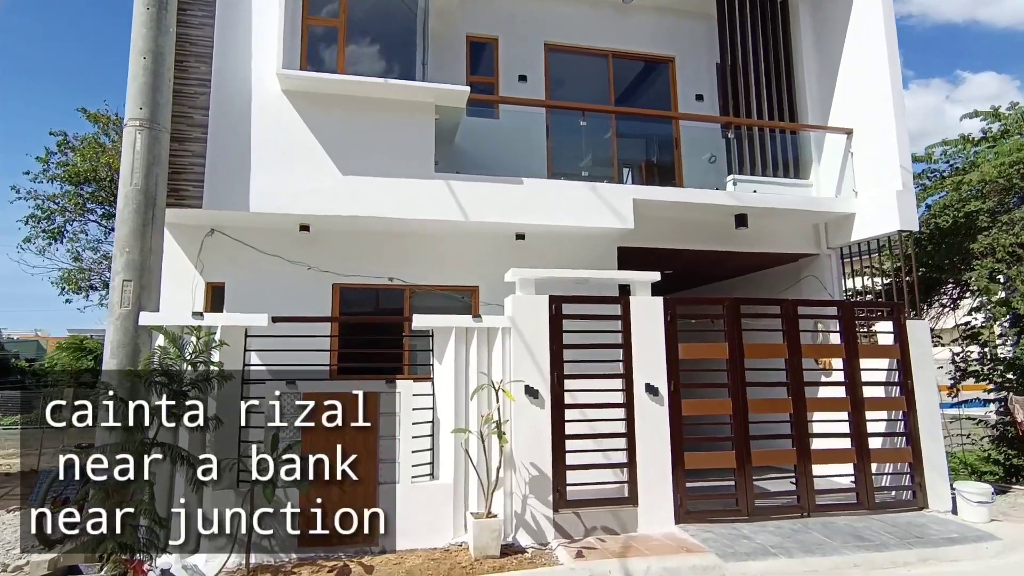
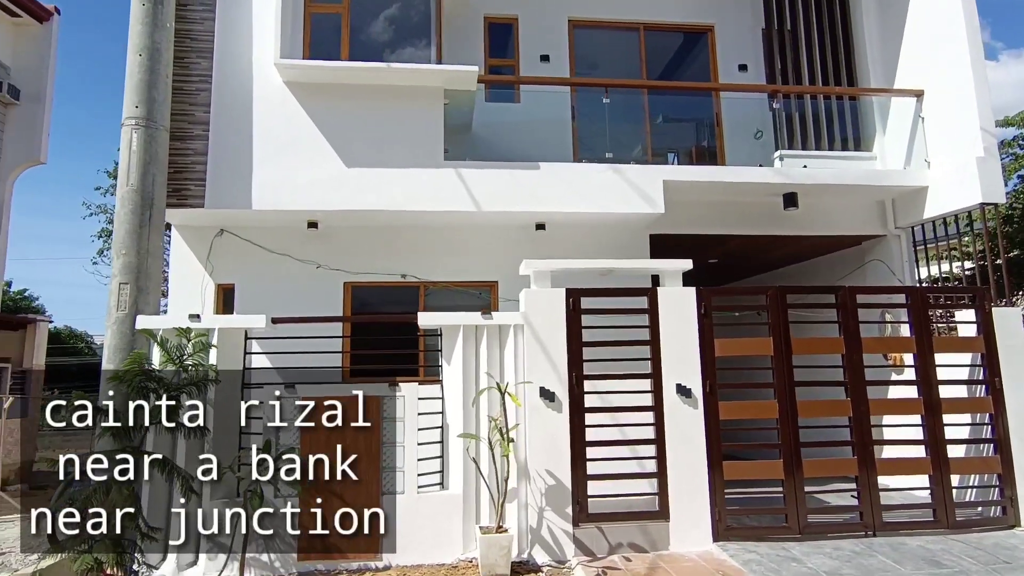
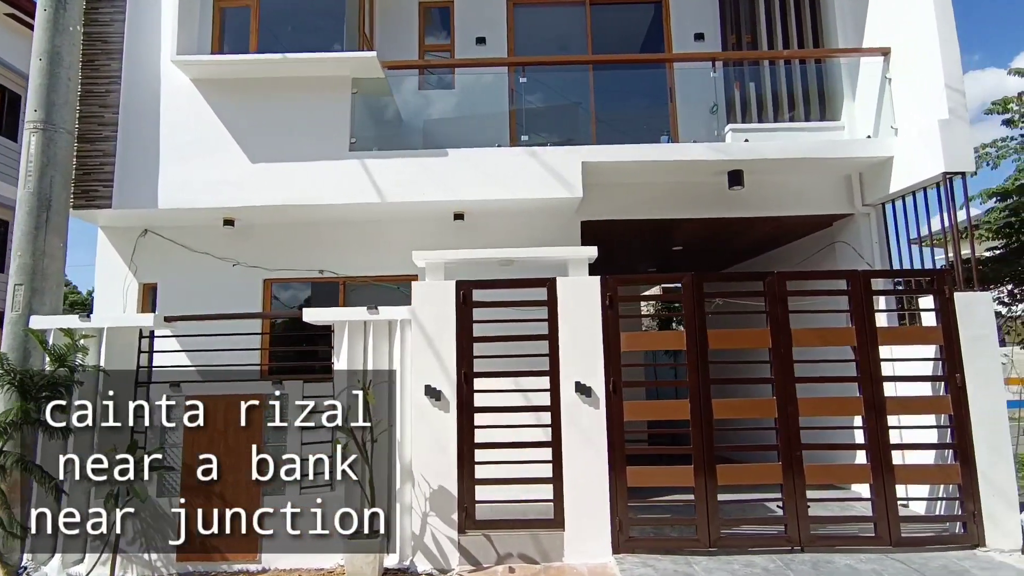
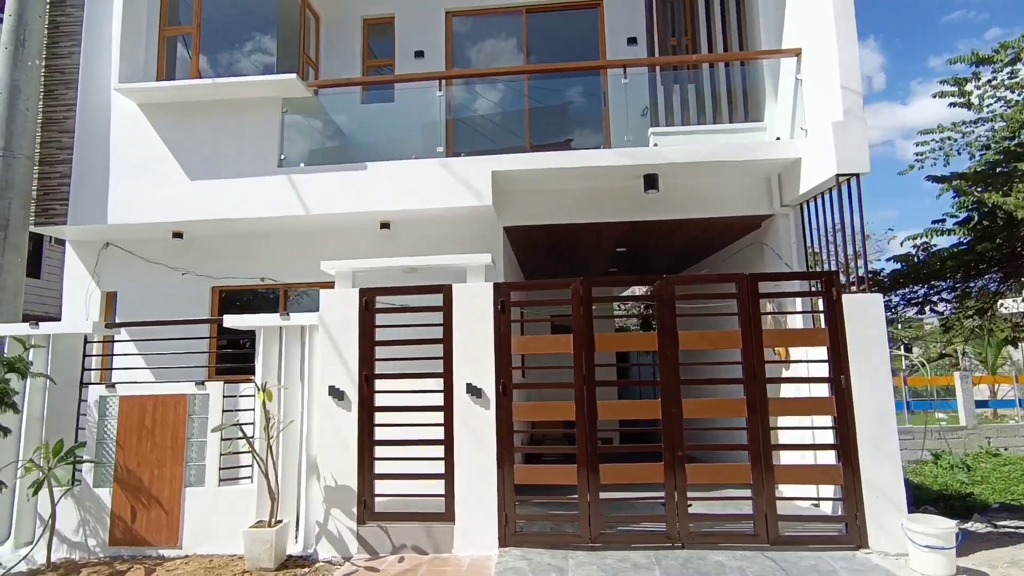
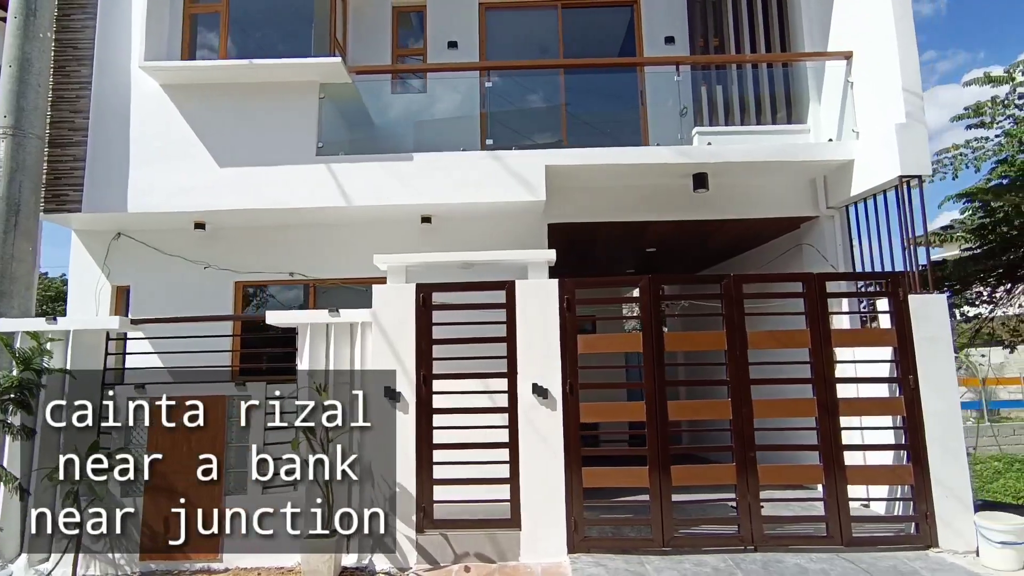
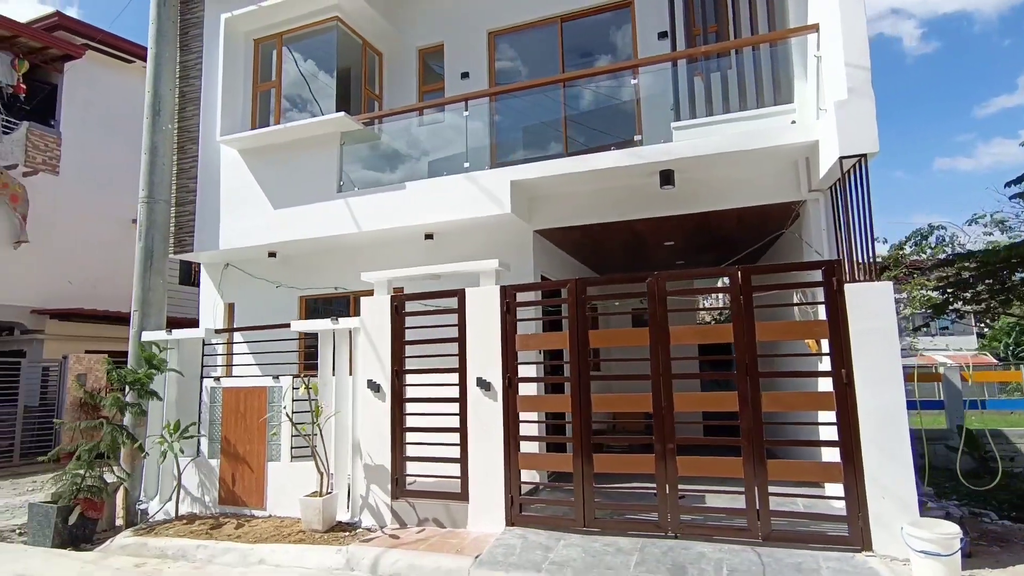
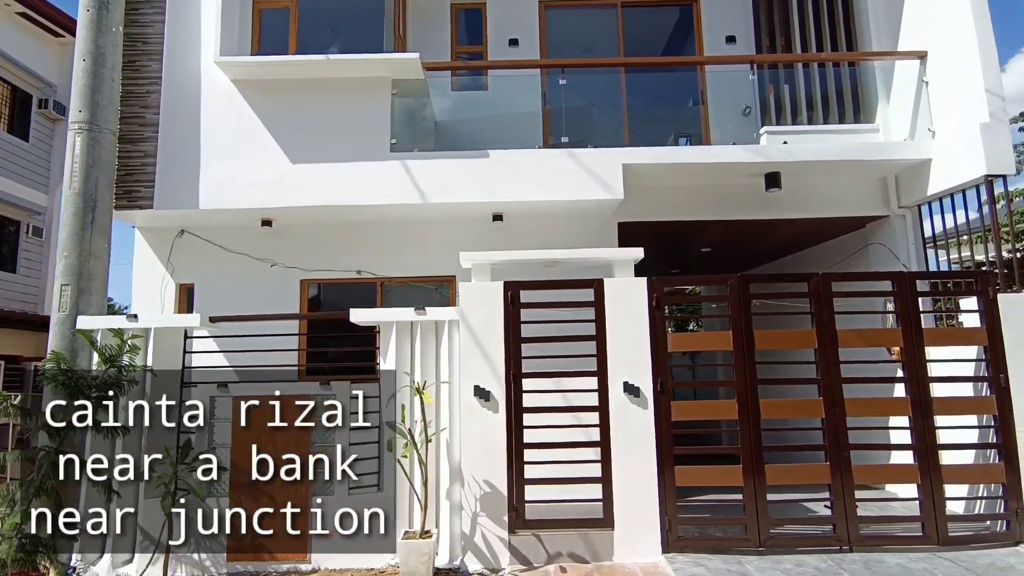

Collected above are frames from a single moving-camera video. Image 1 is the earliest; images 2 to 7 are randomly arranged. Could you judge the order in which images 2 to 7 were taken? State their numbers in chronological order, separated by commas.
2, 7, 3, 5, 4, 6
